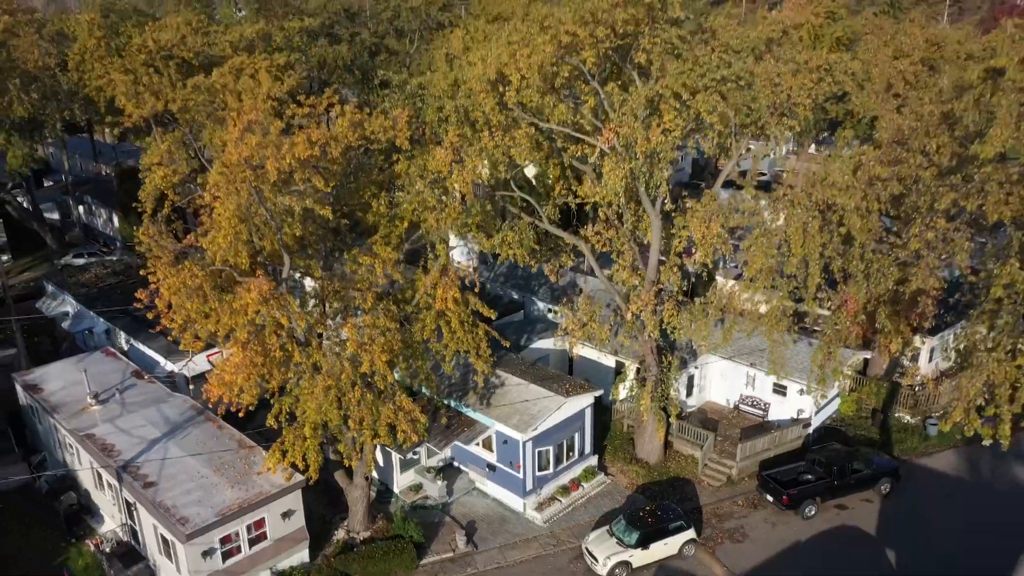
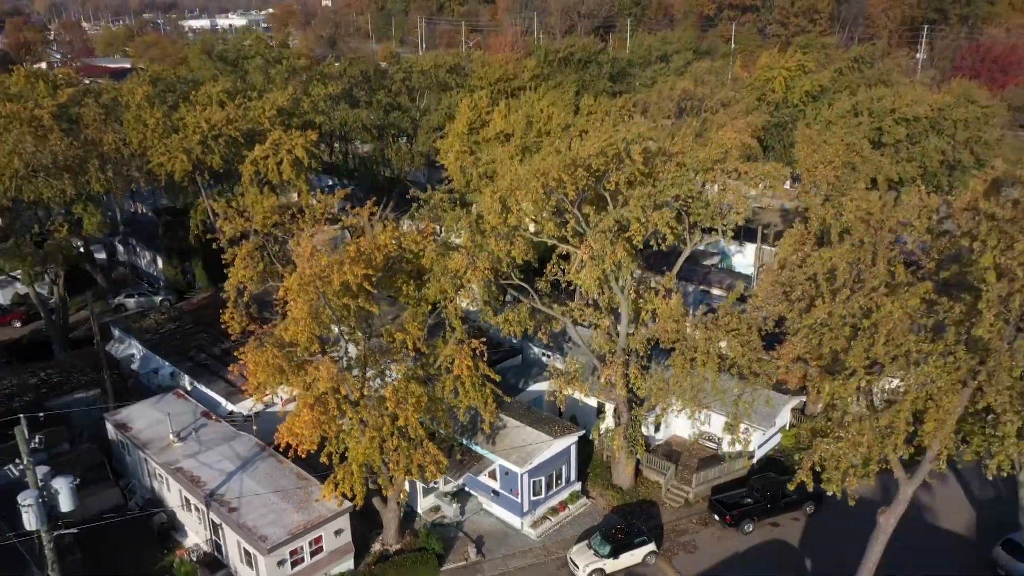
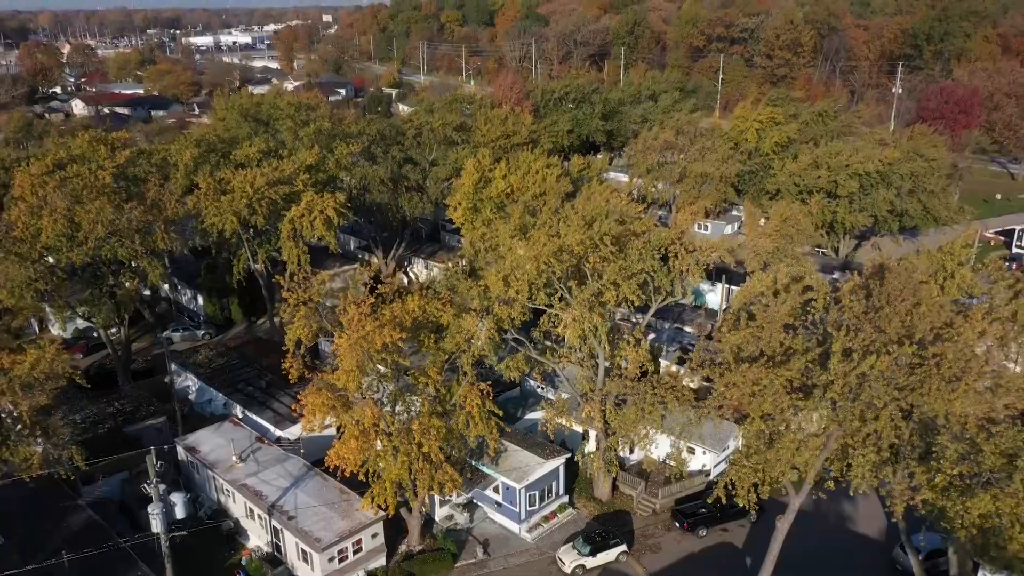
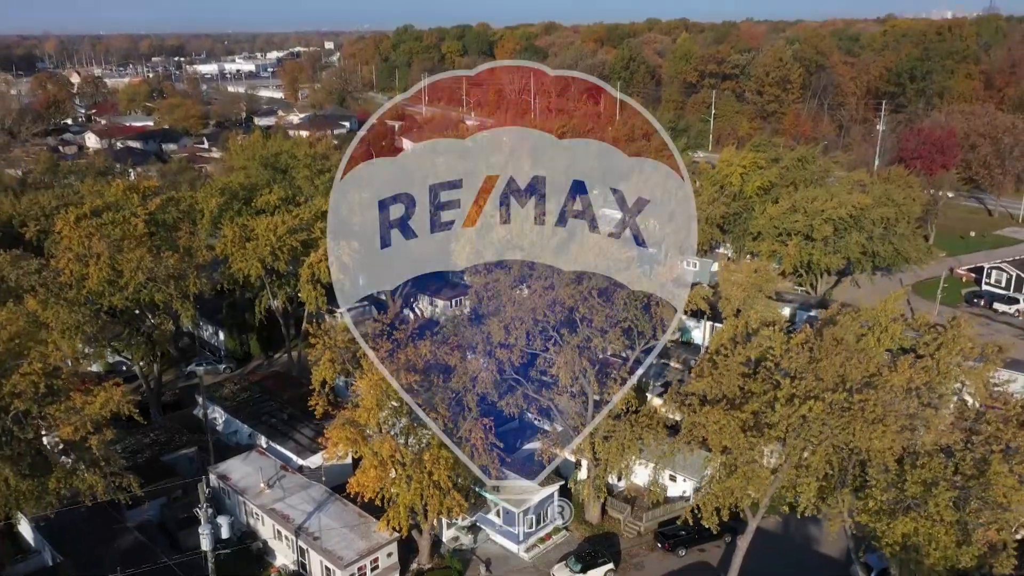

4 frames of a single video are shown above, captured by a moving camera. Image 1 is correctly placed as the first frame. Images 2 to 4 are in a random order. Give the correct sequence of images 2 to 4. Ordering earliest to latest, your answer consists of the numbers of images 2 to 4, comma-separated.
2, 3, 4
